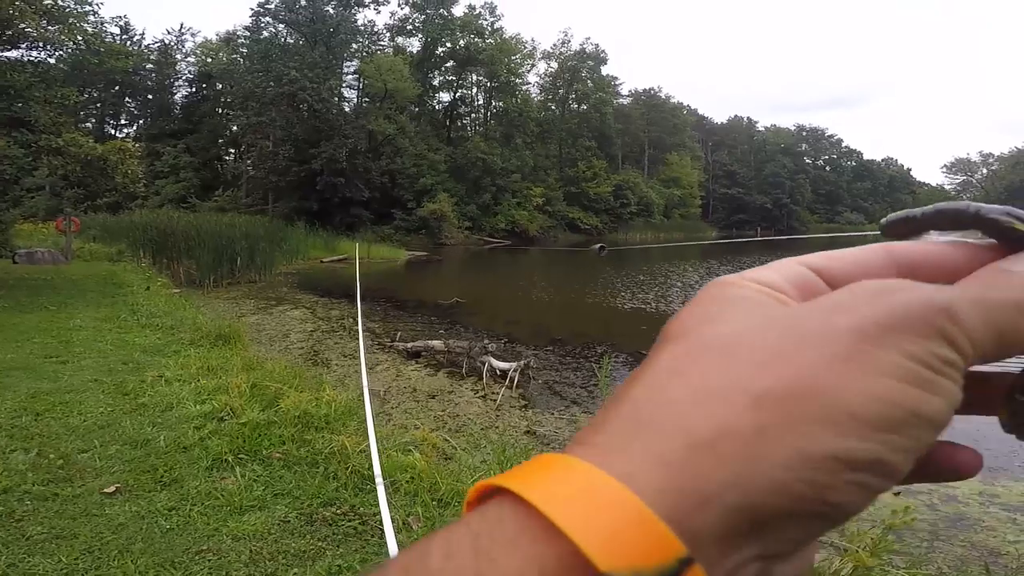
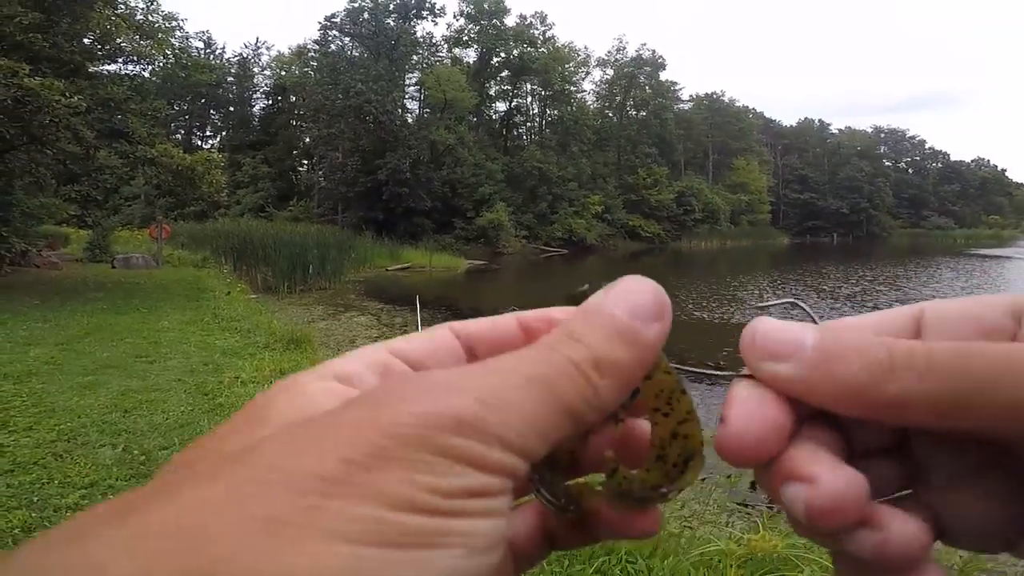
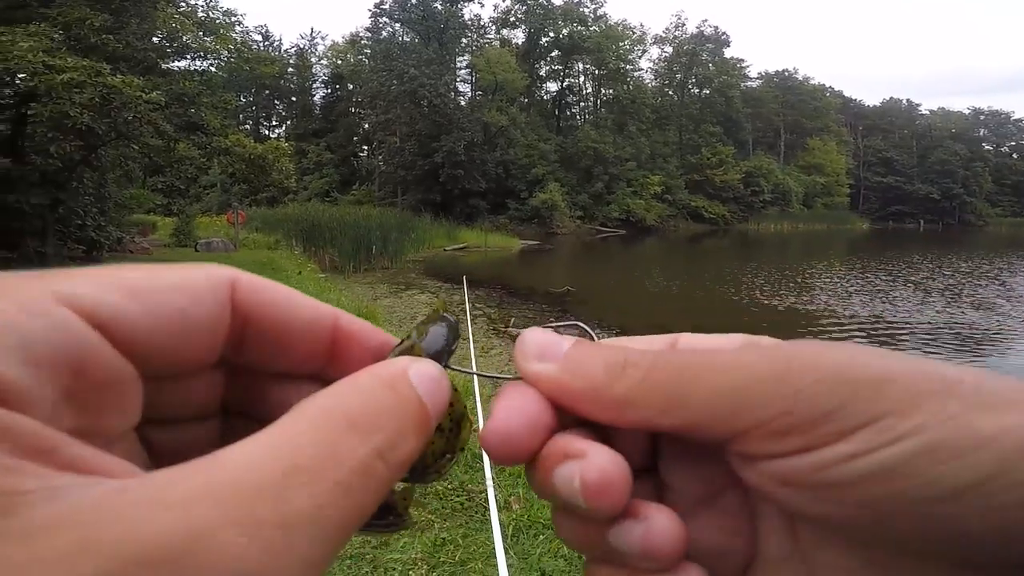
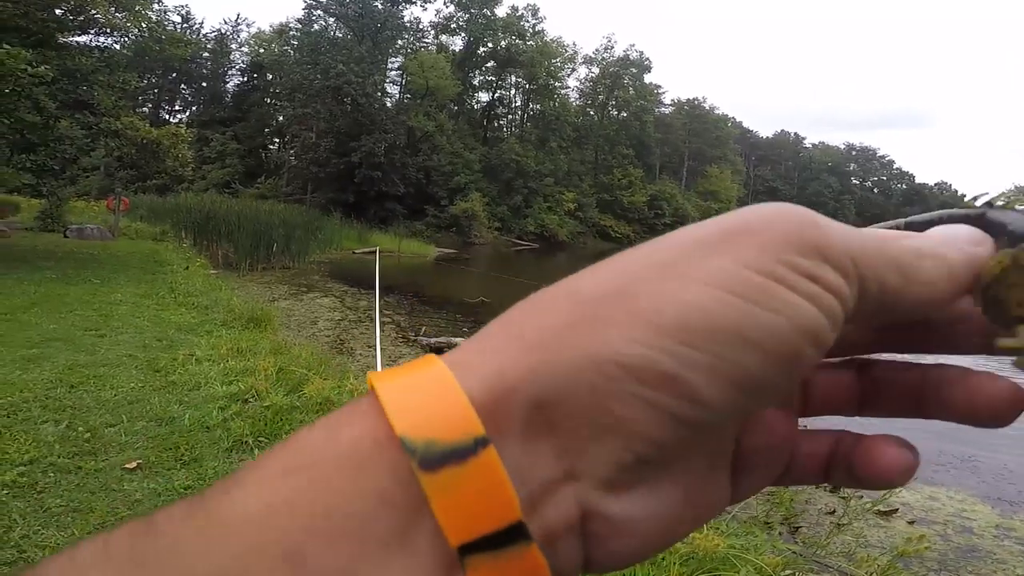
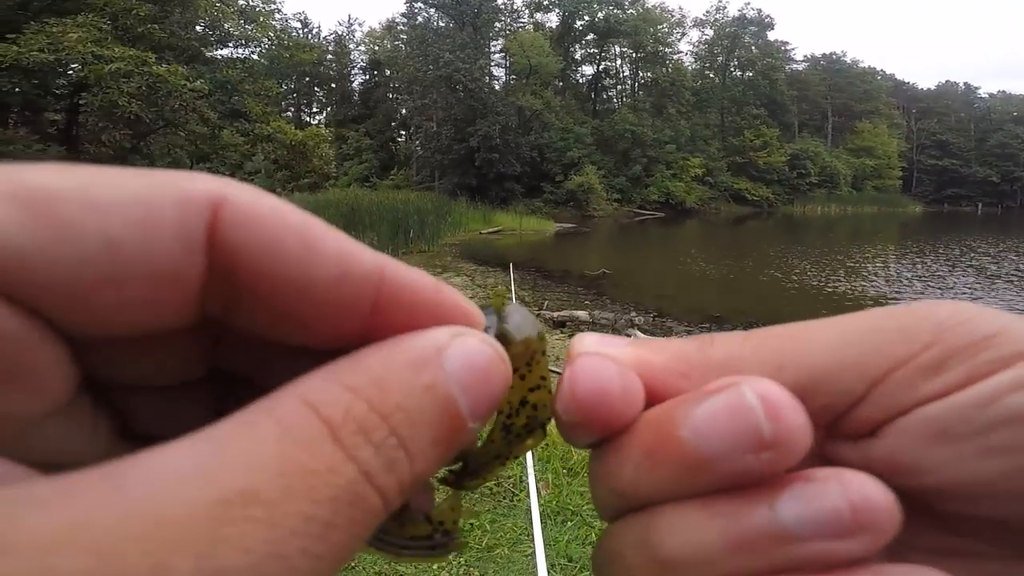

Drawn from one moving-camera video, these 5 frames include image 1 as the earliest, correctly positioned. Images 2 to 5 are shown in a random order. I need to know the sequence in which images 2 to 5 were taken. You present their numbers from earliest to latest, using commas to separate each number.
4, 2, 3, 5
